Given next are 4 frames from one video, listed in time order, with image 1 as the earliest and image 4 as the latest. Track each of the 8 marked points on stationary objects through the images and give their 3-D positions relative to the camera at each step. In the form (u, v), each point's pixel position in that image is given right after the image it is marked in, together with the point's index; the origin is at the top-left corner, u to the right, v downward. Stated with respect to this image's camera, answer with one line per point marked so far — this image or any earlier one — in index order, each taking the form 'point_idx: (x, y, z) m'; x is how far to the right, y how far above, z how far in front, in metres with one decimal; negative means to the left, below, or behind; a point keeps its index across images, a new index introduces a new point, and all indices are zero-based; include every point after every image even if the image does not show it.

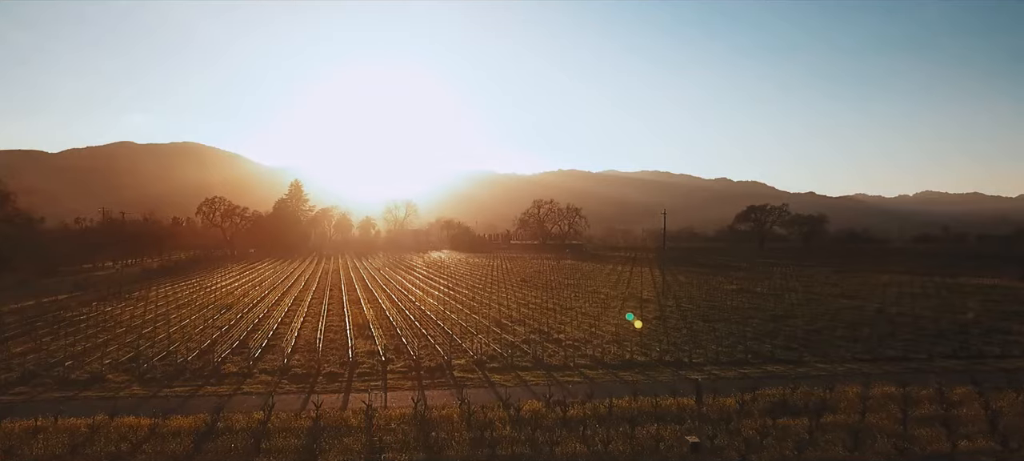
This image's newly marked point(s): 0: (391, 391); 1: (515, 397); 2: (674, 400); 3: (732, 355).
0: (-2.8, -3.7, +14.8) m
1: (+0.1, -3.7, +14.3) m
2: (+3.4, -3.5, +13.5) m
3: (+6.4, -3.6, +18.8) m
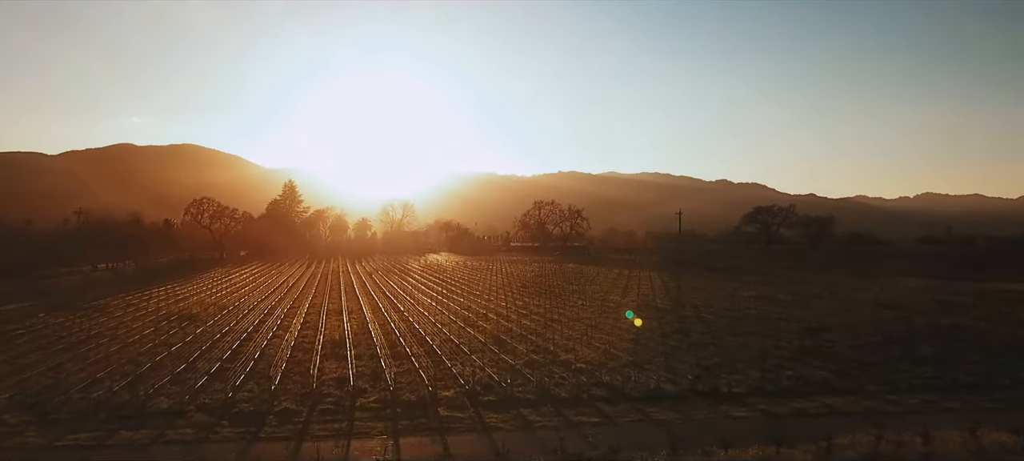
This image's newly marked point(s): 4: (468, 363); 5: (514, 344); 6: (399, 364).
0: (-2.8, -3.7, +11.5) m
1: (+0.1, -3.7, +11.0) m
2: (+3.4, -3.6, +10.2) m
3: (+6.4, -3.7, +15.5) m
4: (-1.2, -3.5, +17.0) m
5: (+0.1, -3.5, +20.0) m
6: (-3.0, -3.6, +17.1) m
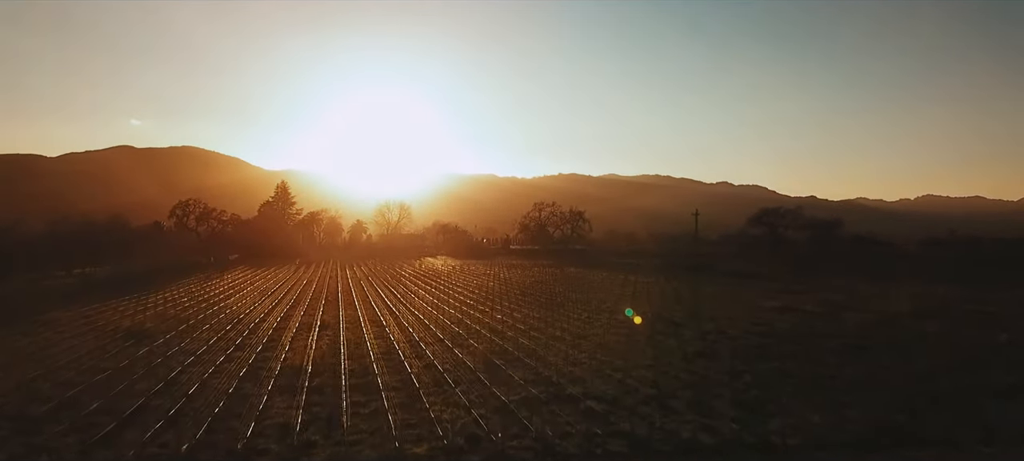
0: (-2.9, -3.8, +8.2) m
1: (-0.1, -3.8, +7.7) m
2: (+3.2, -3.6, +6.9) m
3: (+6.3, -3.8, +12.1) m
4: (-1.3, -3.6, +13.7) m
5: (-0.1, -3.6, +16.6) m
6: (-3.1, -3.7, +13.8) m
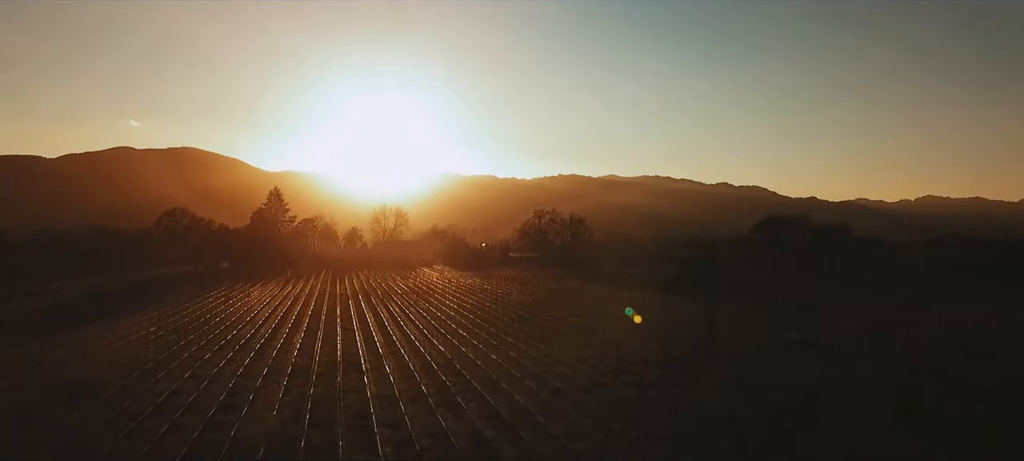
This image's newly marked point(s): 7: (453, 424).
0: (-3.1, -5.0, +5.5) m
1: (-0.3, -5.0, +5.0) m
2: (+3.1, -4.8, +4.2) m
3: (+6.1, -4.9, +9.5) m
4: (-1.5, -4.8, +11.0) m
5: (-0.2, -4.8, +14.0) m
6: (-3.3, -4.8, +11.1) m
7: (-1.4, -4.8, +15.7) m
